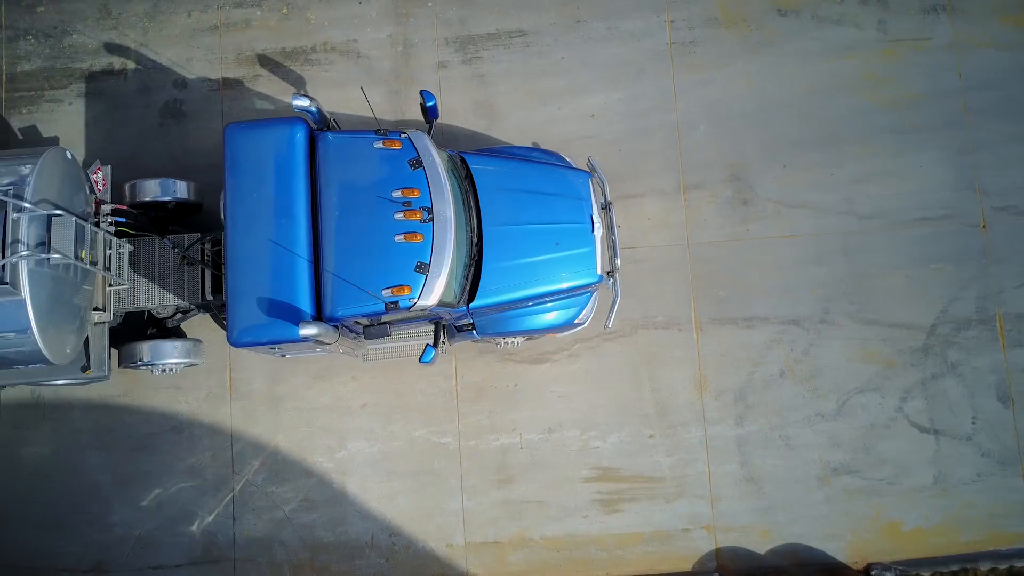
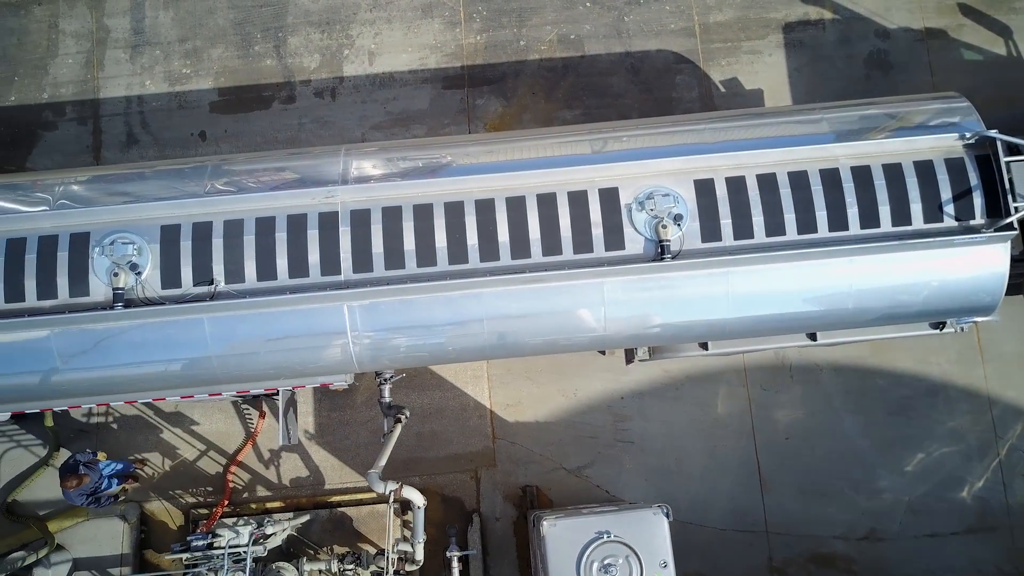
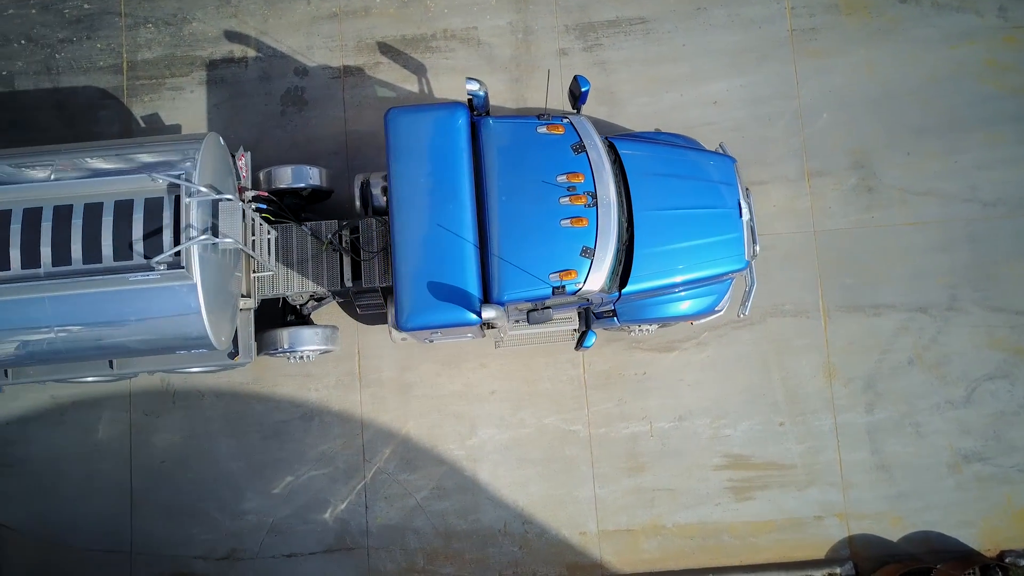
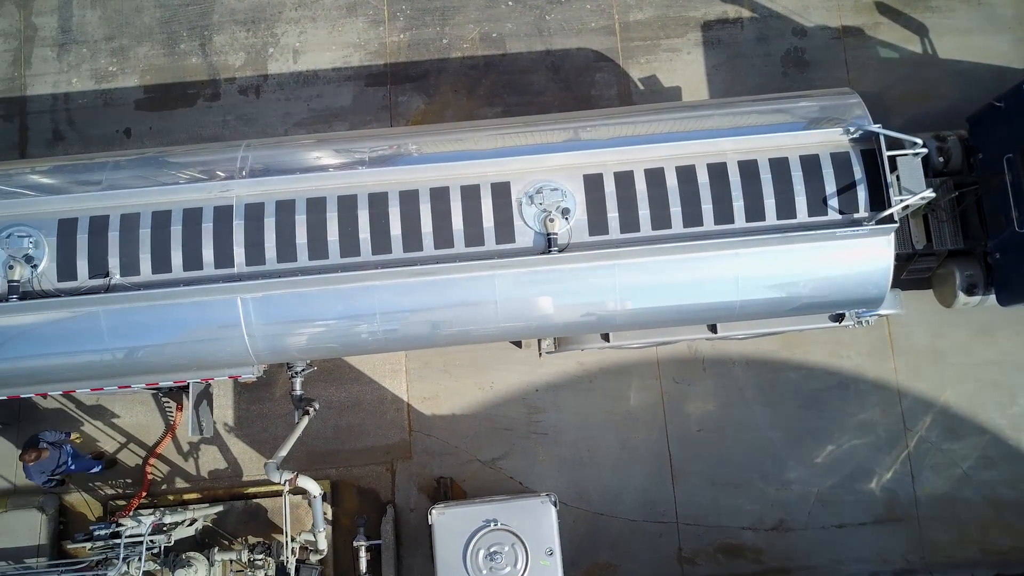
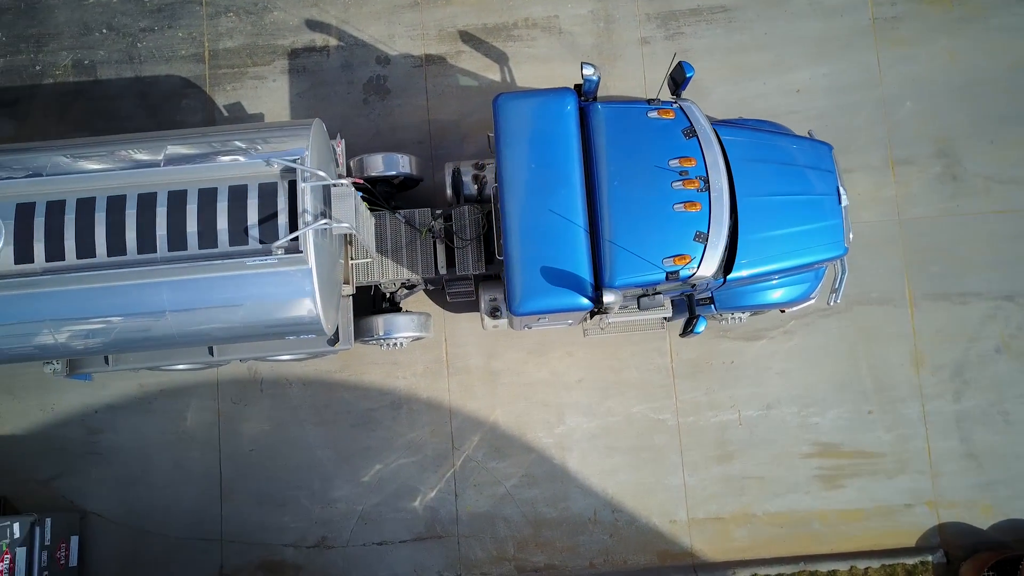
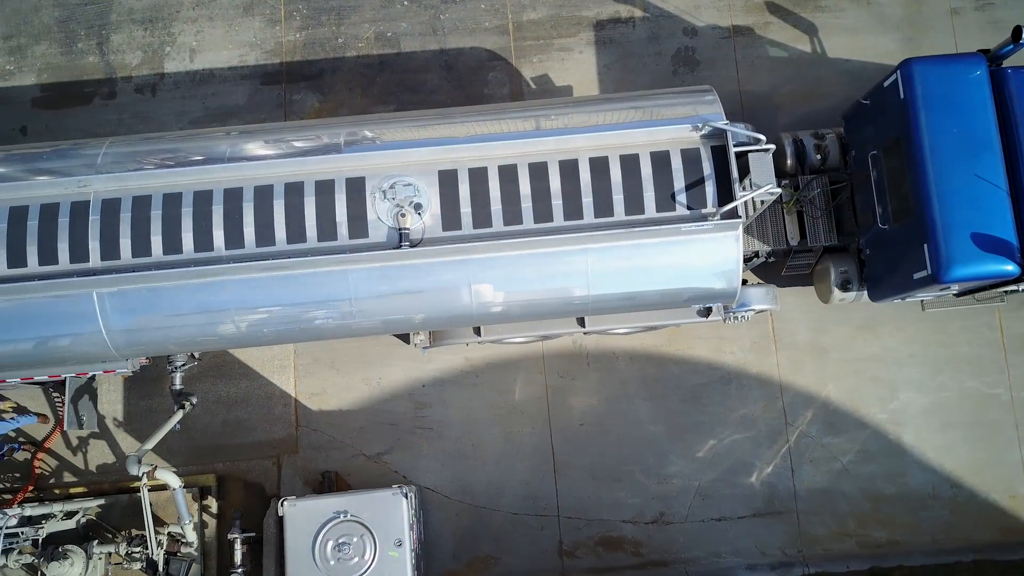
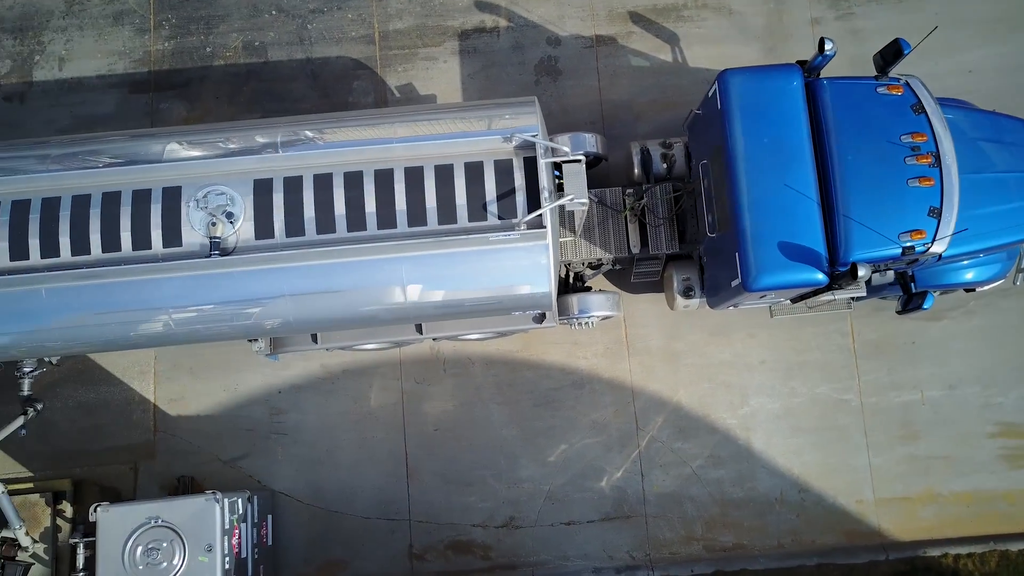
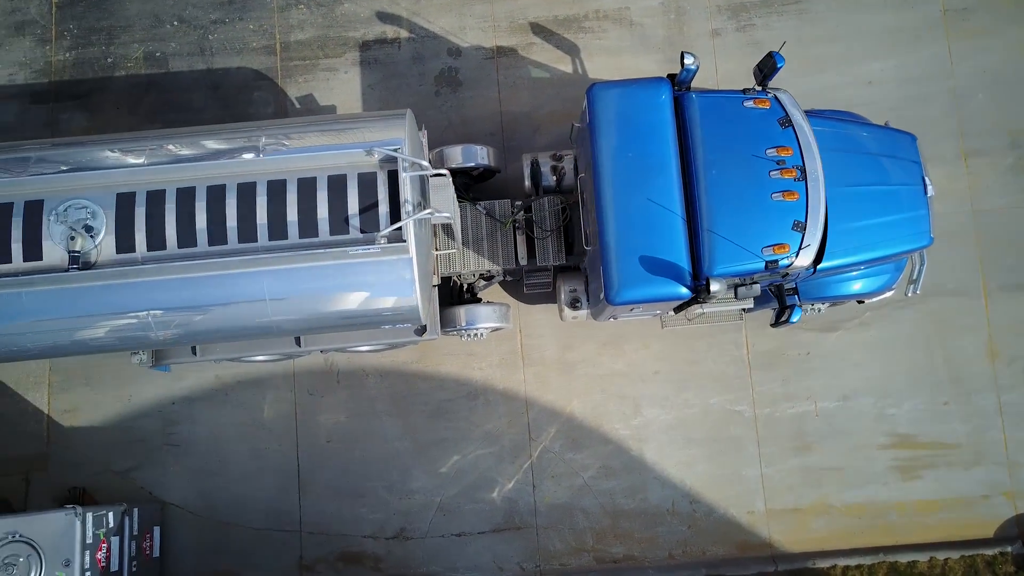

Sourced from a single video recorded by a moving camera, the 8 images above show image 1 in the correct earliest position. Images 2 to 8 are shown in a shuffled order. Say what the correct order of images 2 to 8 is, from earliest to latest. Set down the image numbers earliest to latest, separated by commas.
3, 5, 8, 7, 6, 4, 2
